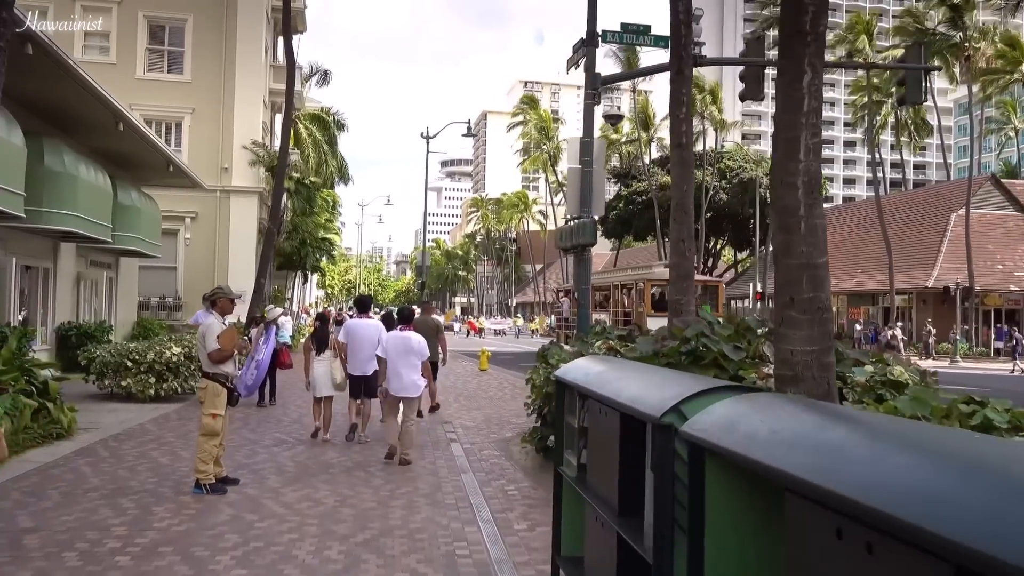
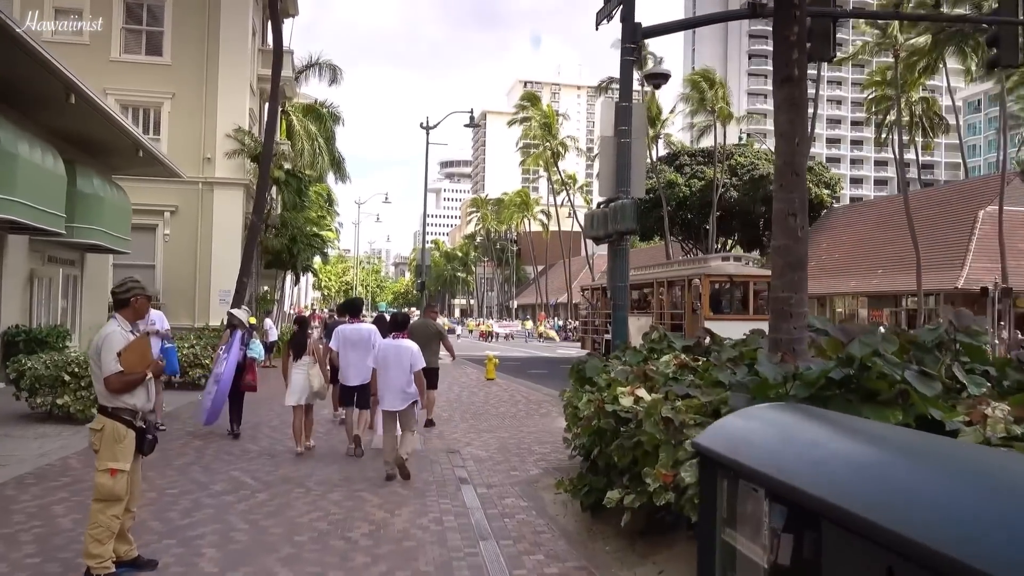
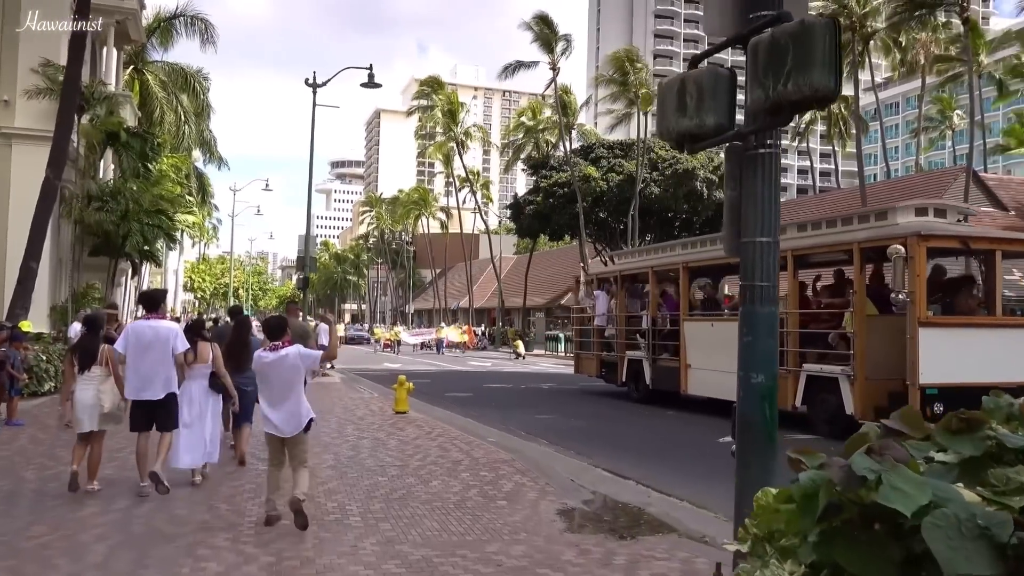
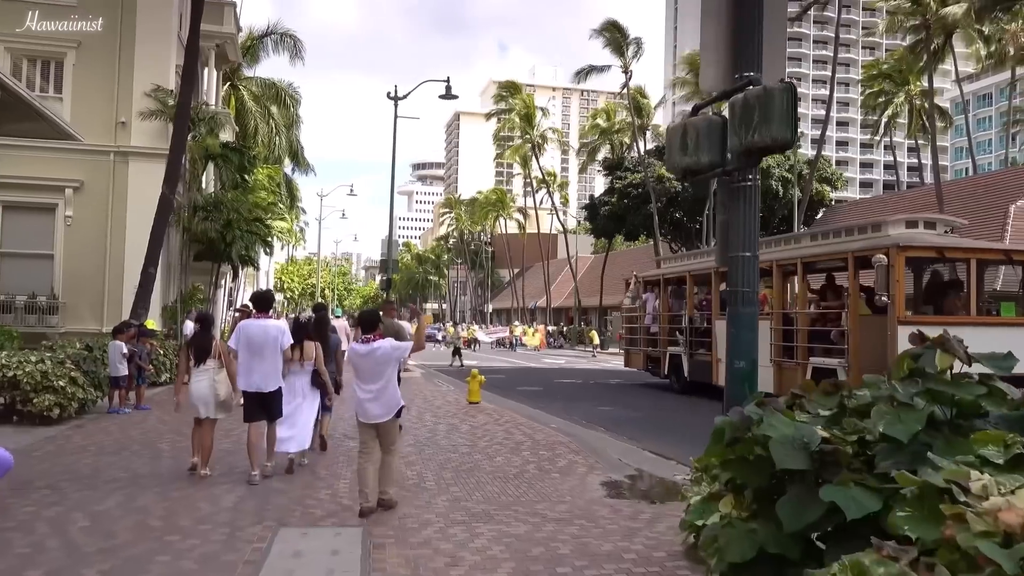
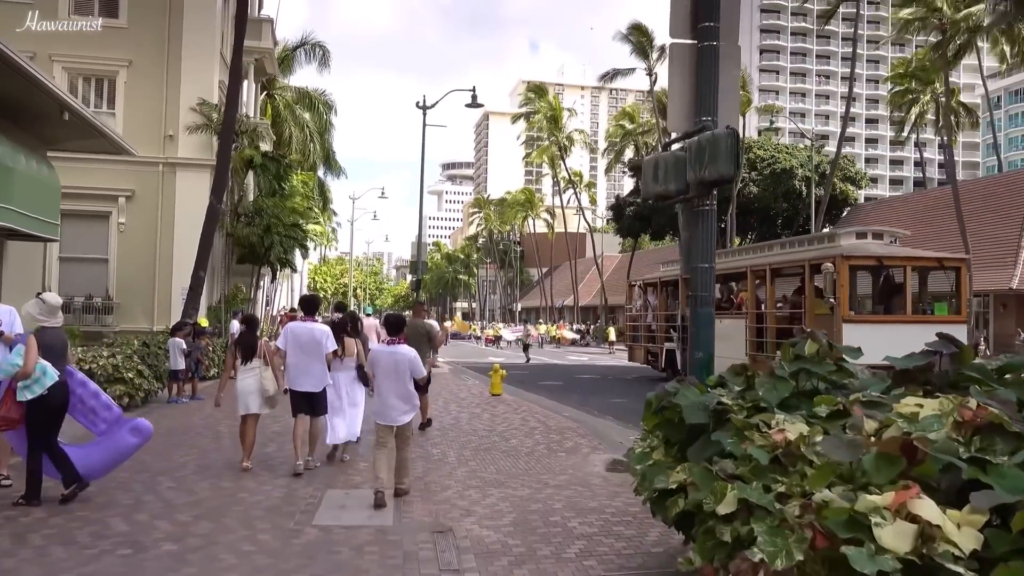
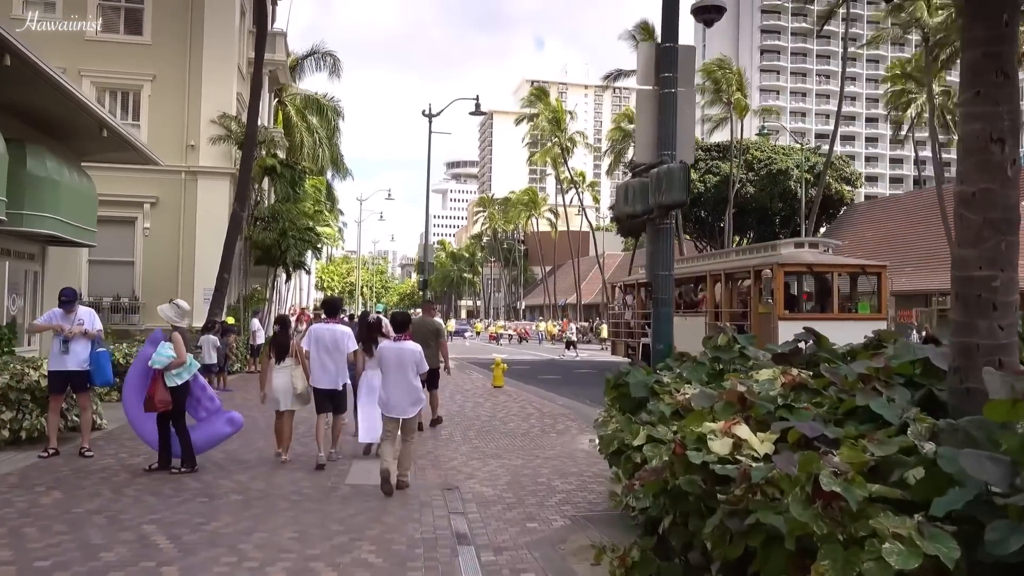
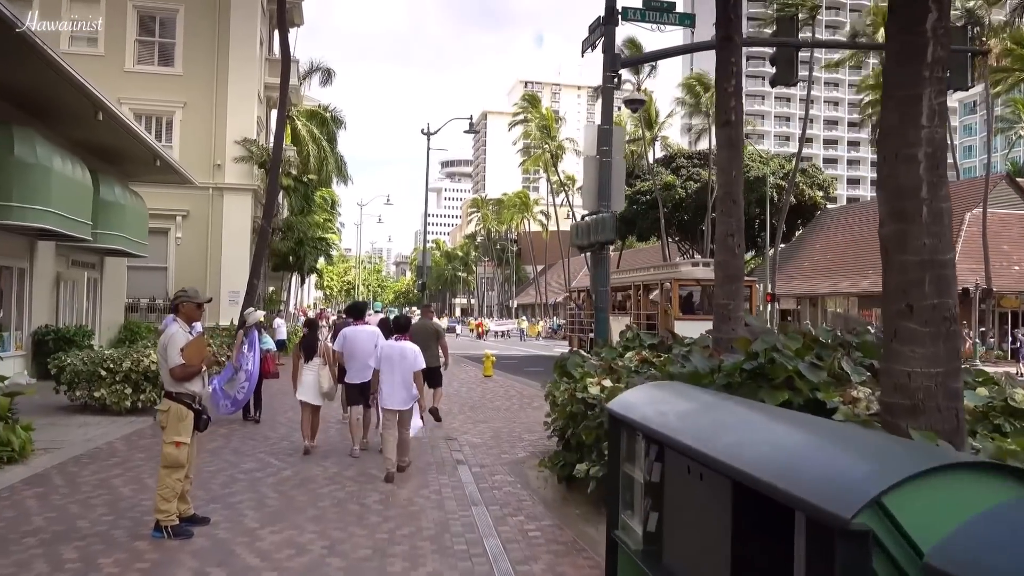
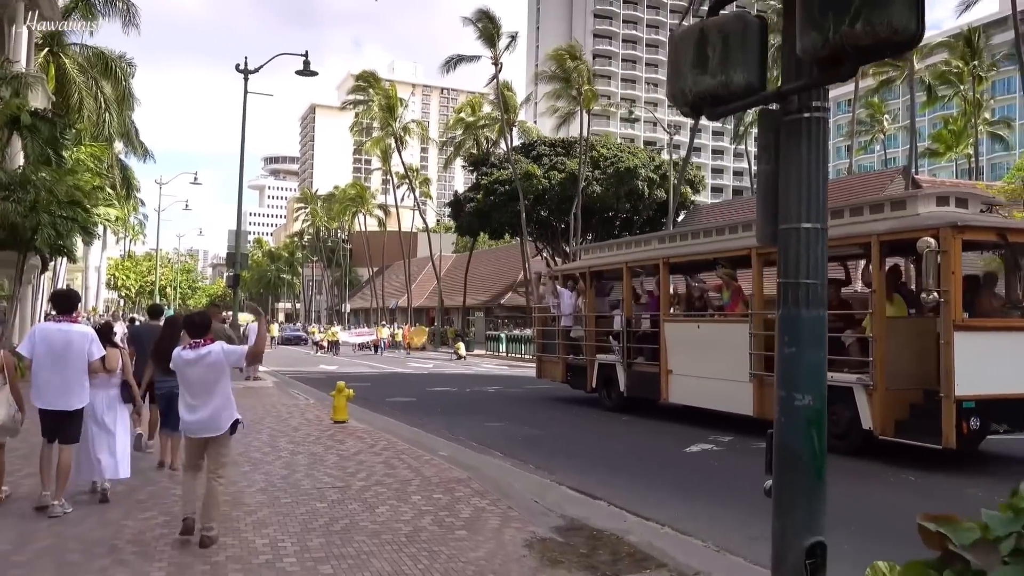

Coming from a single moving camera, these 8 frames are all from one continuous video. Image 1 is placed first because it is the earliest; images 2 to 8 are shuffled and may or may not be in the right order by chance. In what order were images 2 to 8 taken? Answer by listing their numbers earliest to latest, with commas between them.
7, 2, 6, 5, 4, 3, 8
